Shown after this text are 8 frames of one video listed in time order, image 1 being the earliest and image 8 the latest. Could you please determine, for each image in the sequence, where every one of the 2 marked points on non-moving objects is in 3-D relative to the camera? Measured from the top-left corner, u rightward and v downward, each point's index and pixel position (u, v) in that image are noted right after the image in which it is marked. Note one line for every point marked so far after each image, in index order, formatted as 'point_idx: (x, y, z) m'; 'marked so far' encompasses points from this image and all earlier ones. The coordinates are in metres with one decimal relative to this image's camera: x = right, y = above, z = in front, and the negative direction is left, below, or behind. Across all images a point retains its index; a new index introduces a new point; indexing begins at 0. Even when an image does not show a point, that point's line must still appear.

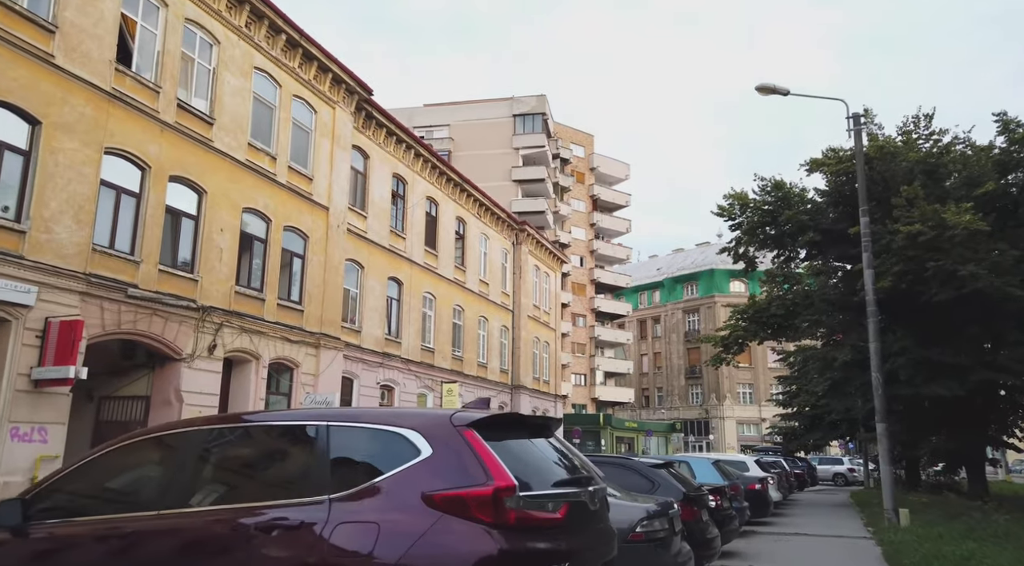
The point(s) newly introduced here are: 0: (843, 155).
0: (+7.8, +3.1, +18.8) m
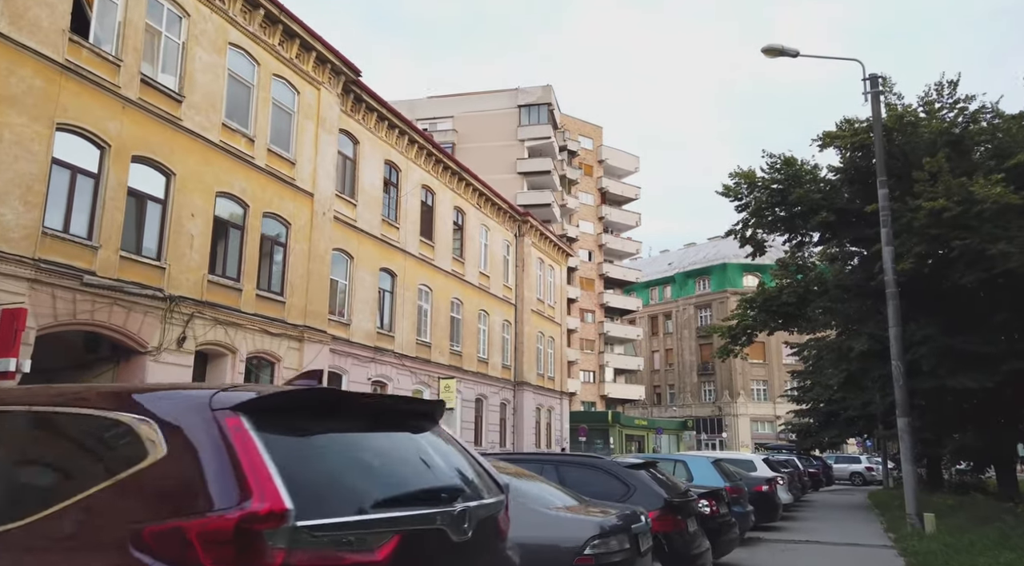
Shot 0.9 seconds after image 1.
0: (+7.6, +3.5, +17.4) m
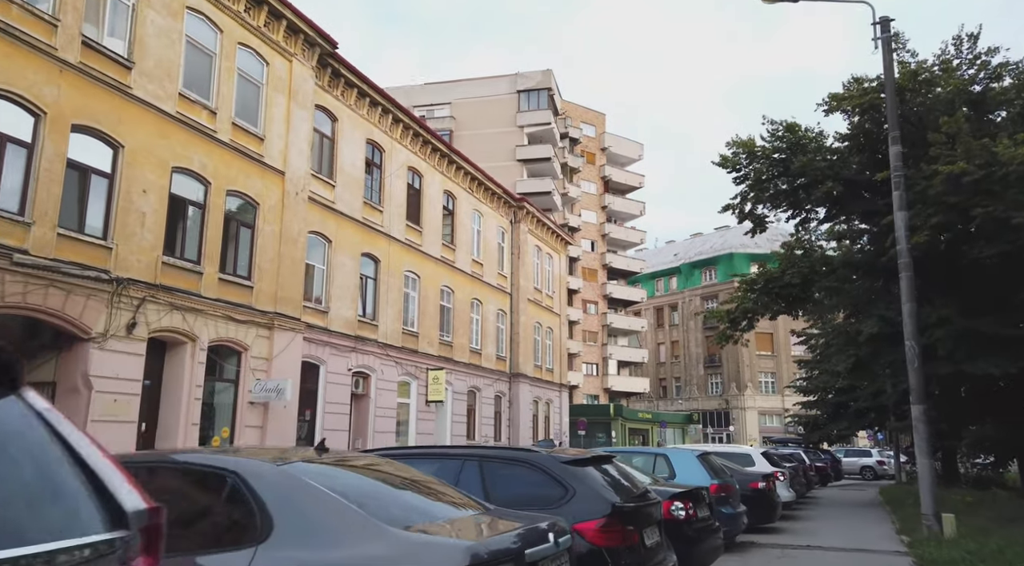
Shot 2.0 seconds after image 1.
0: (+7.1, +3.9, +15.9) m
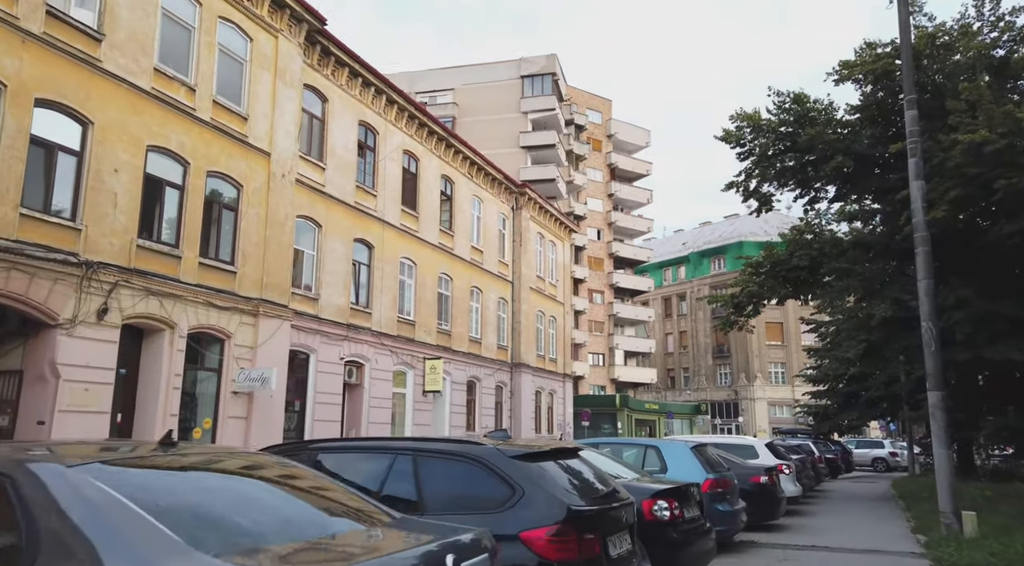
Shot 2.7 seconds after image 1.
0: (+7.0, +4.3, +15.0) m
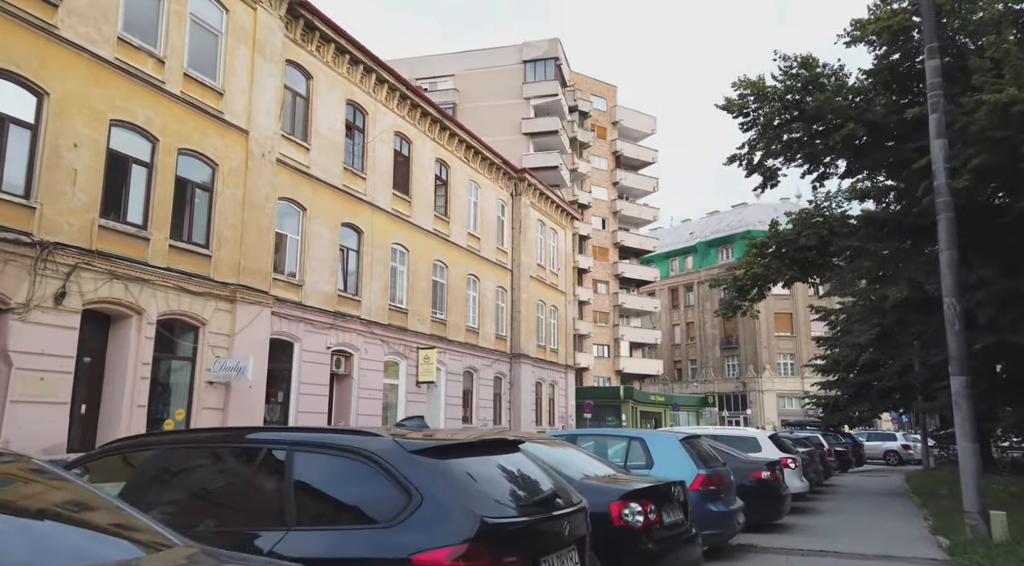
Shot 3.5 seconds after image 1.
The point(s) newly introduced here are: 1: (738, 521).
0: (+6.7, +4.6, +13.9) m
1: (+2.2, -2.3, +7.6) m
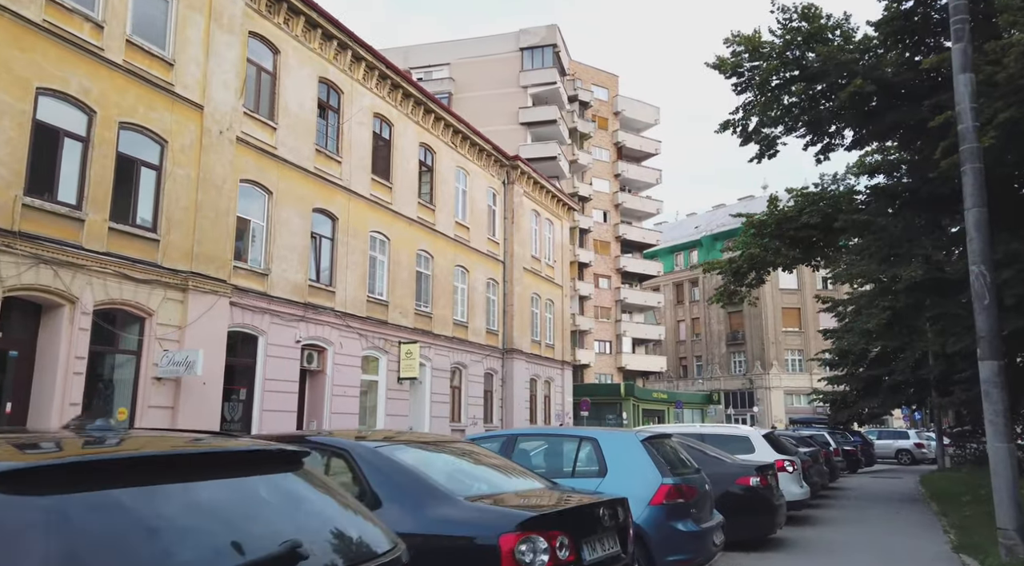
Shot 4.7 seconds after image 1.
0: (+6.1, +4.9, +12.3) m
1: (+1.6, -2.0, +6.1) m
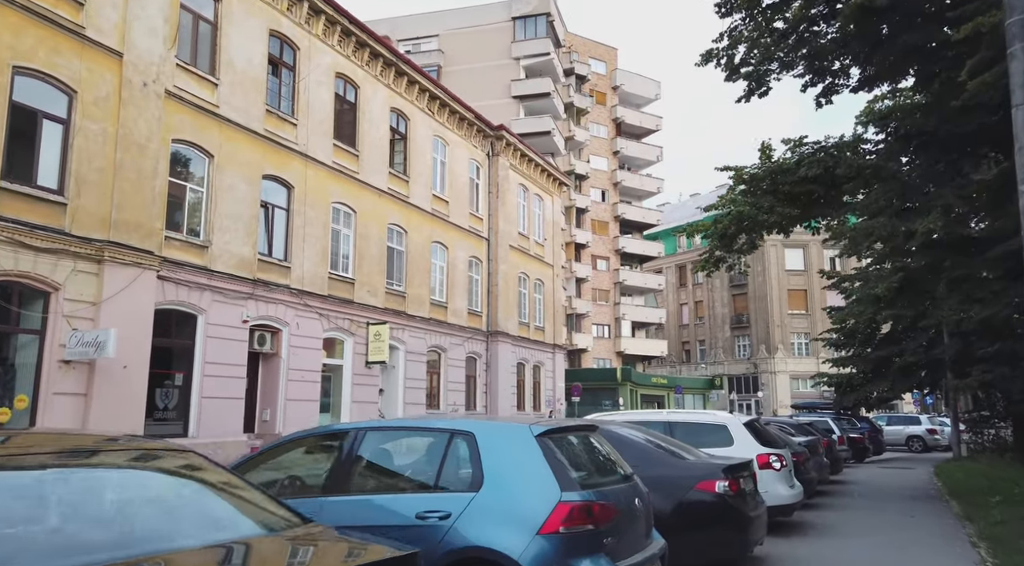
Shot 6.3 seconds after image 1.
0: (+5.3, +5.5, +10.2) m
1: (+0.7, -1.6, +4.2) m
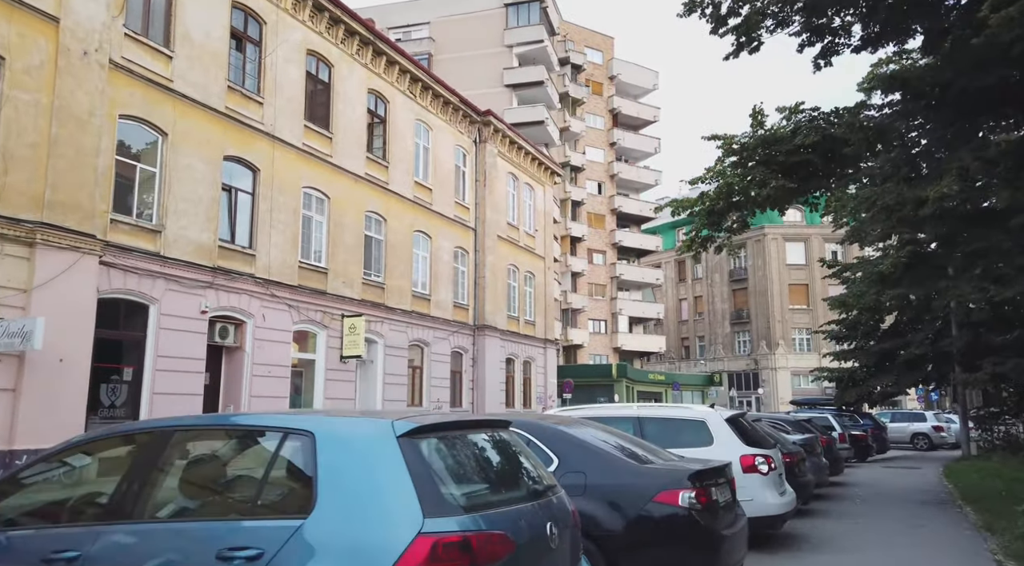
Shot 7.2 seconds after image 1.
0: (+4.8, +5.8, +9.0) m
1: (+0.2, -1.3, +2.9) m
